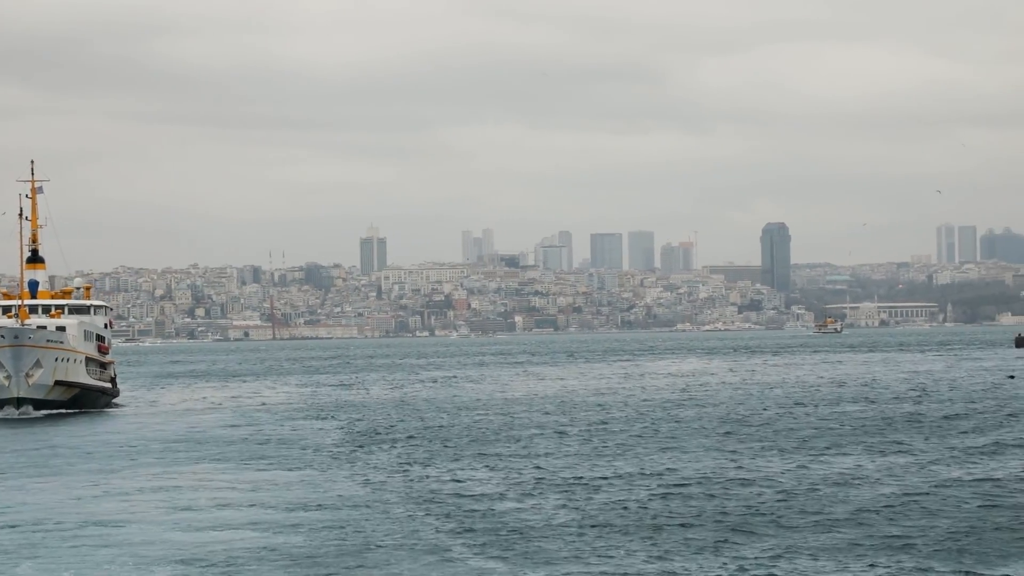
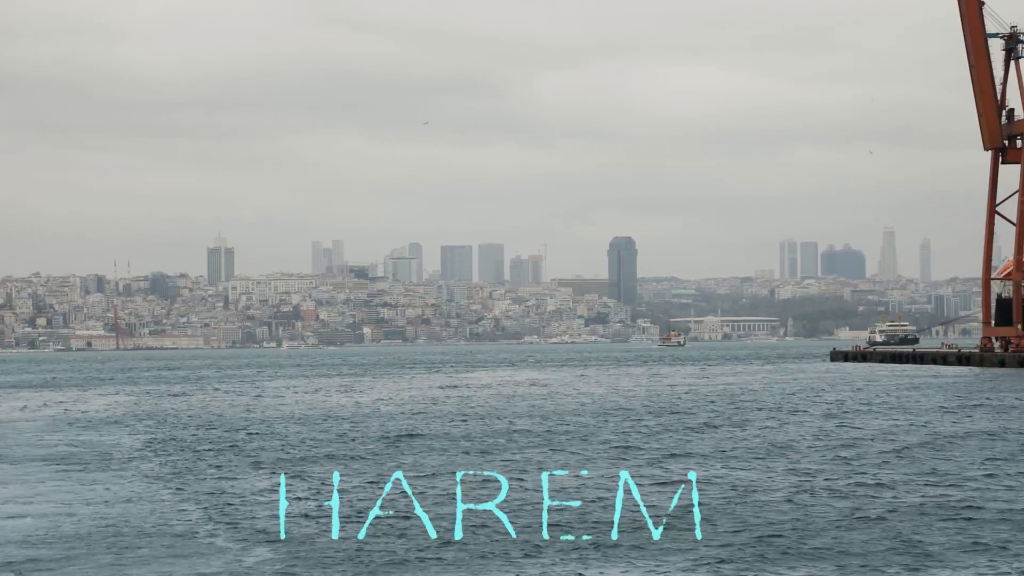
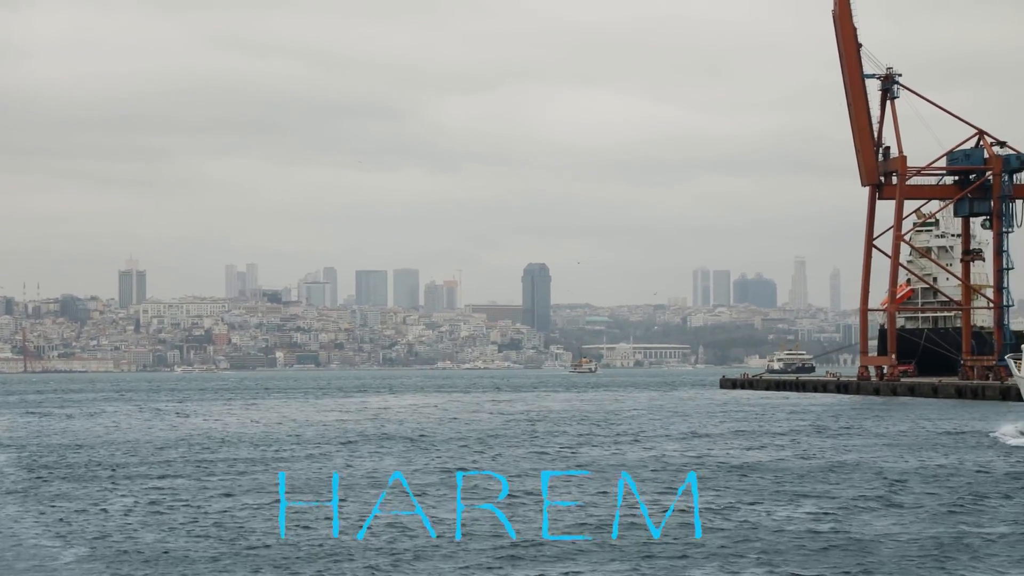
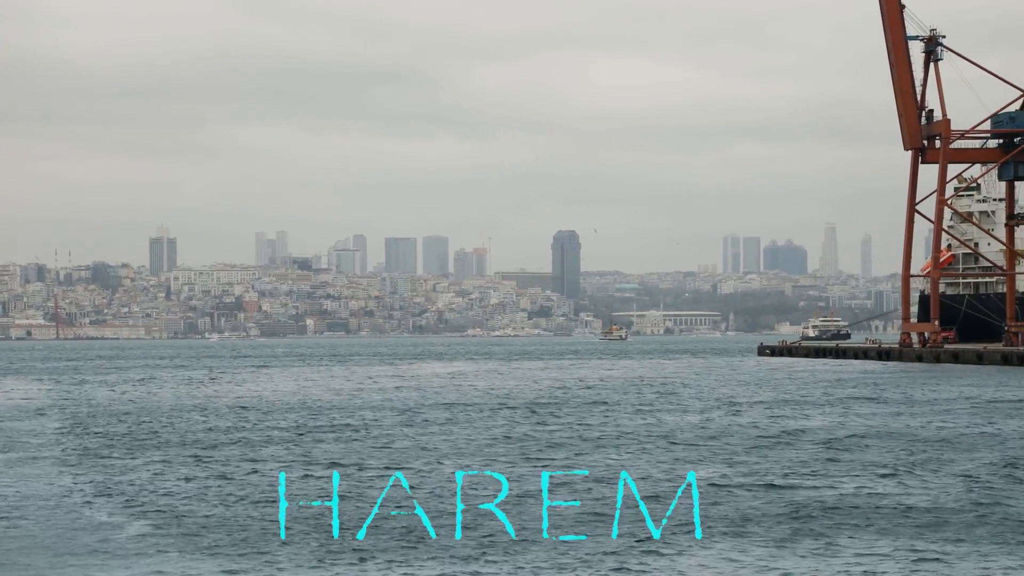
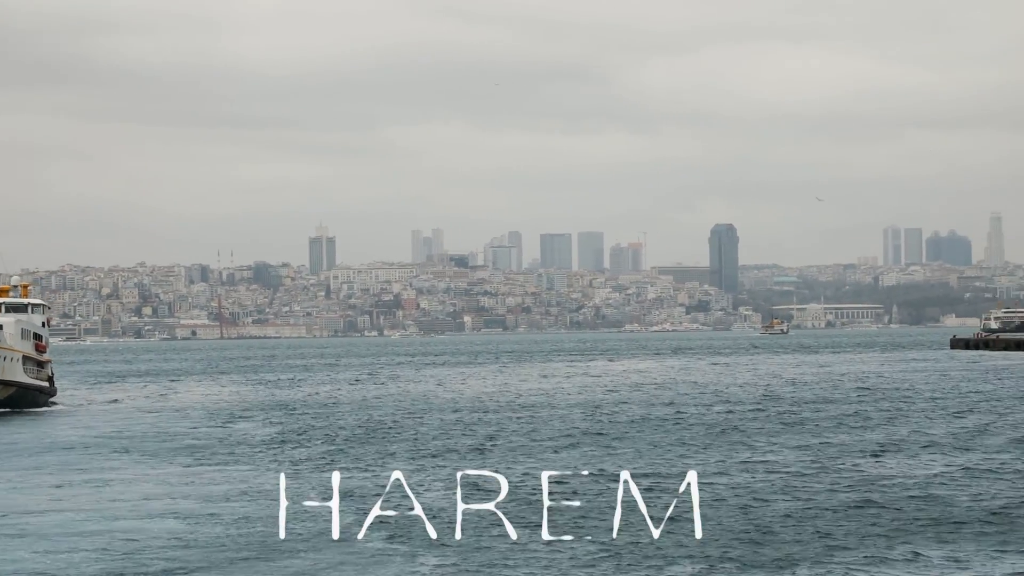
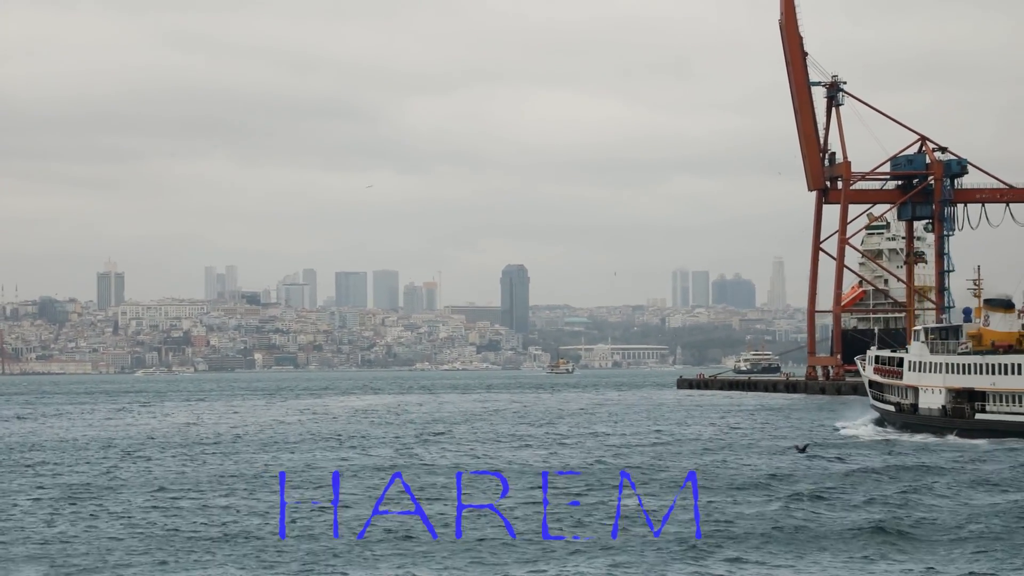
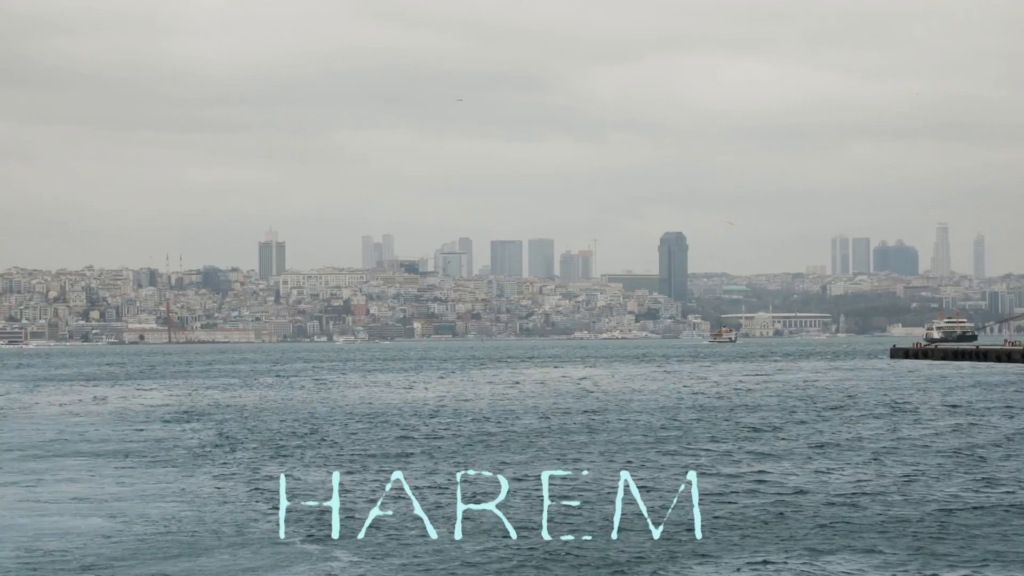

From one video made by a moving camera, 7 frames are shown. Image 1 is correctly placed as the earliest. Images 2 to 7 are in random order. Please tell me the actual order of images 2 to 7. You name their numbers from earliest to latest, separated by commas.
5, 7, 2, 4, 3, 6
